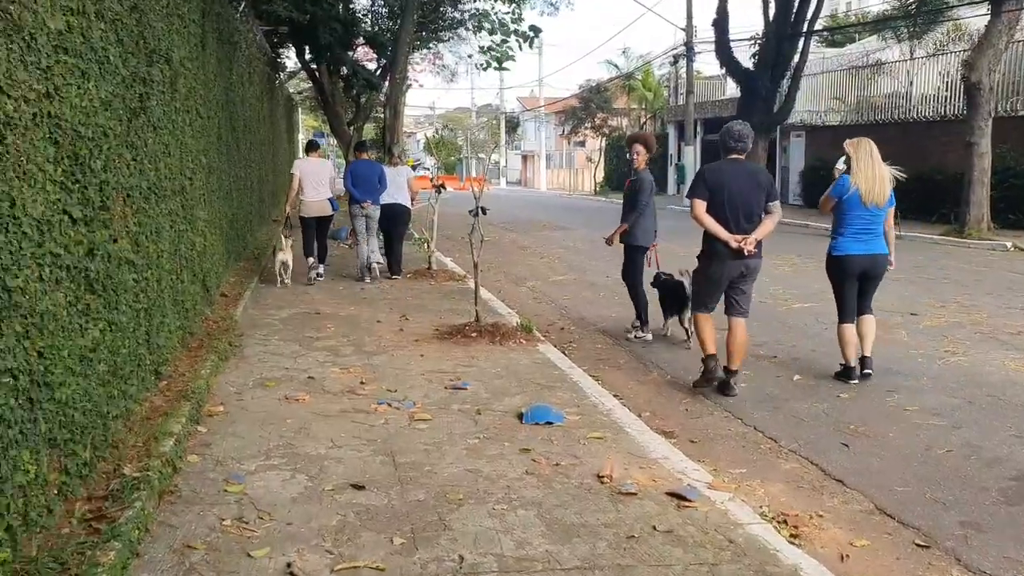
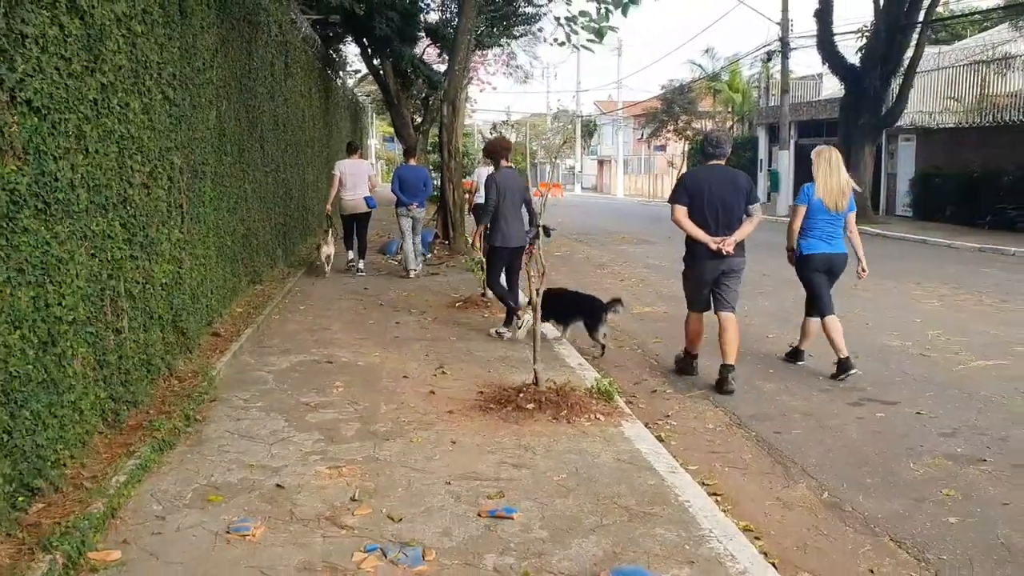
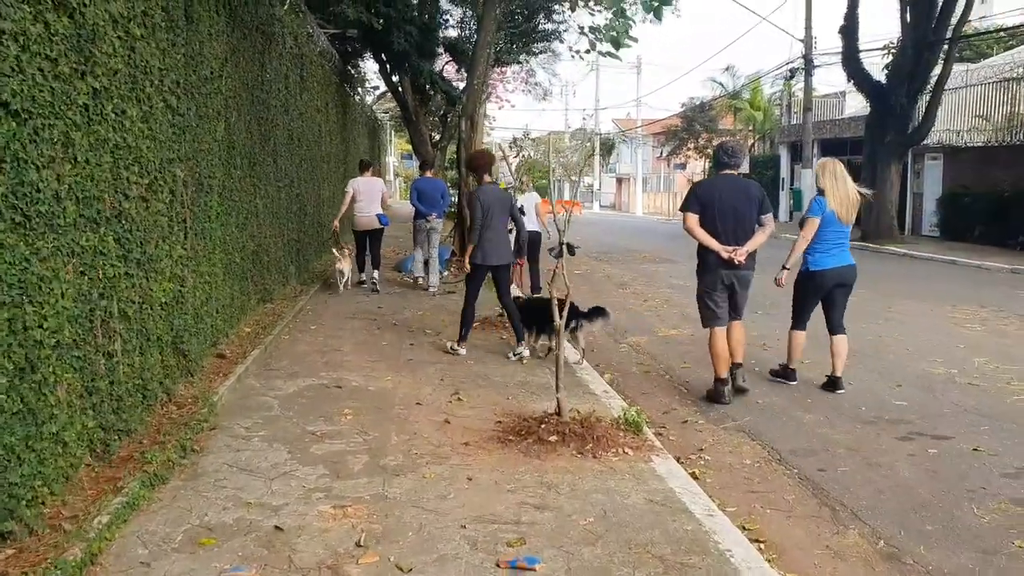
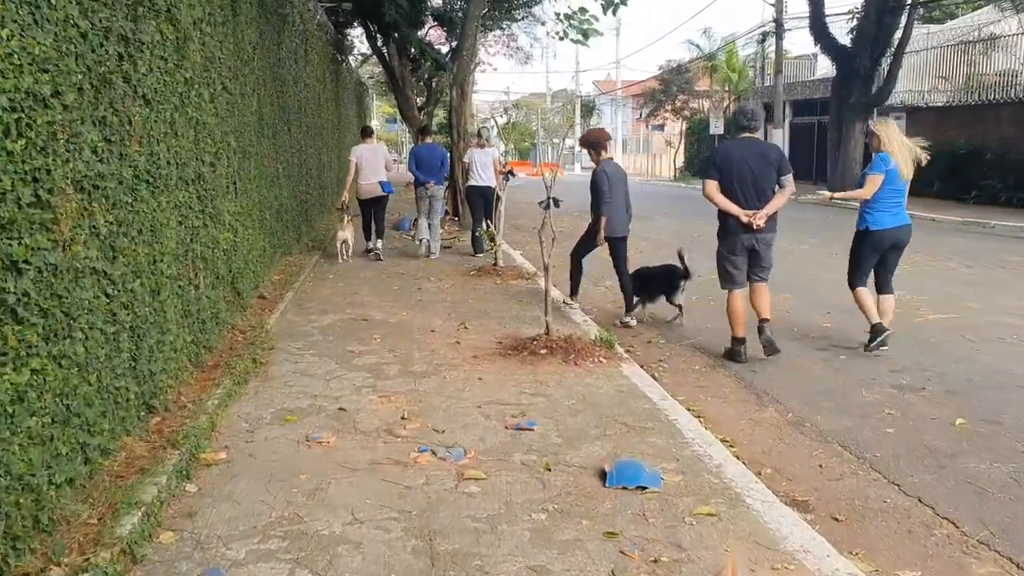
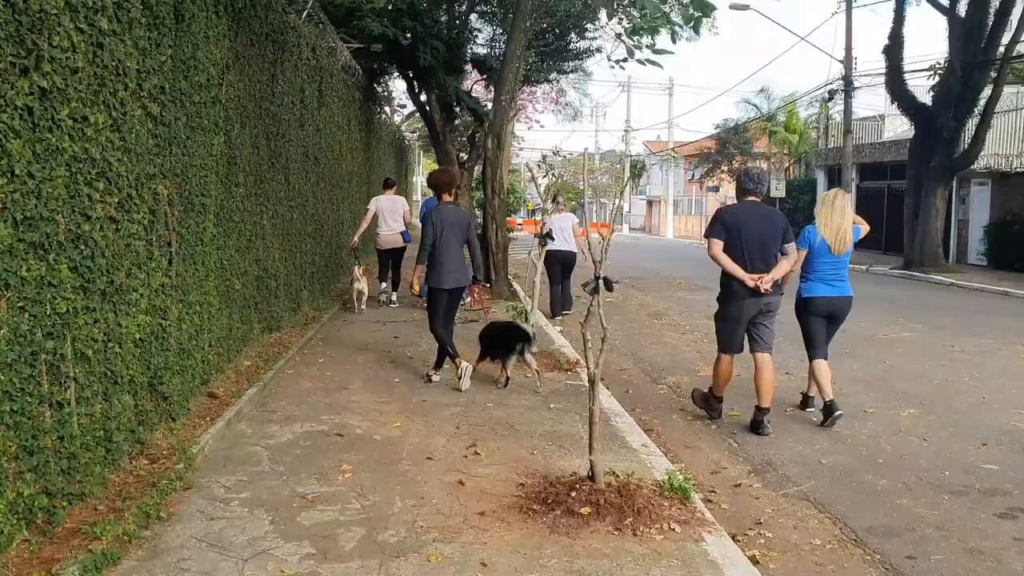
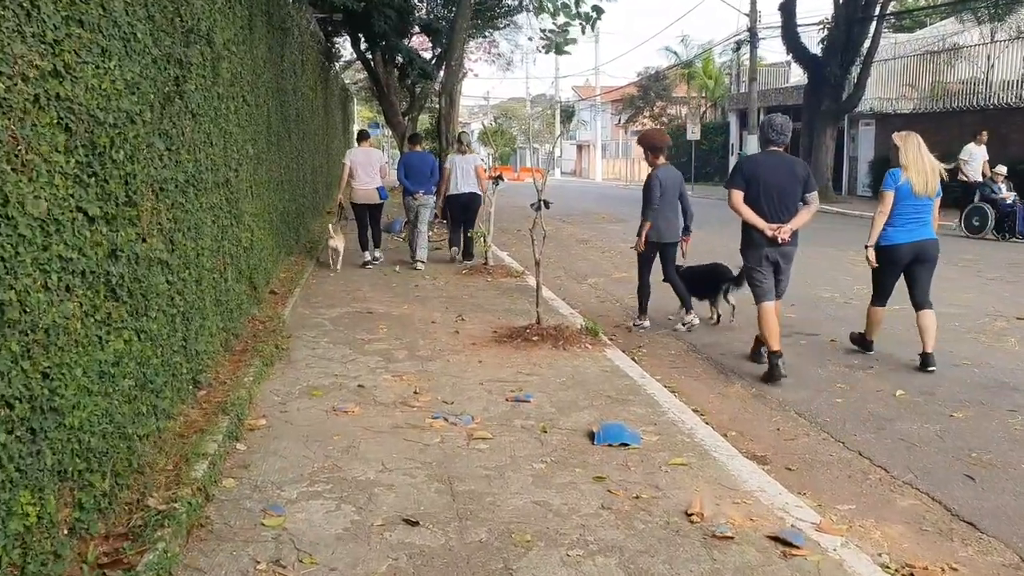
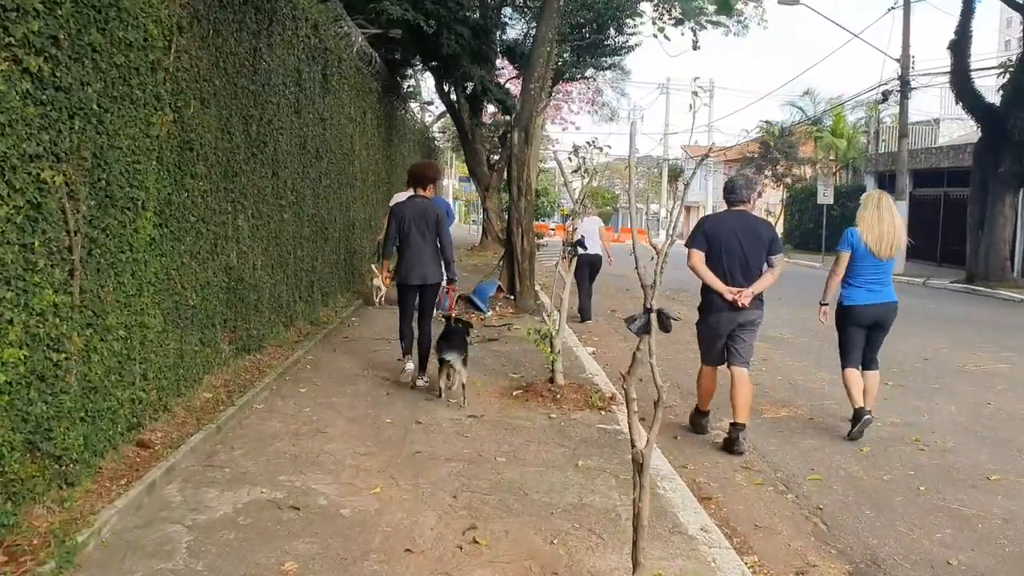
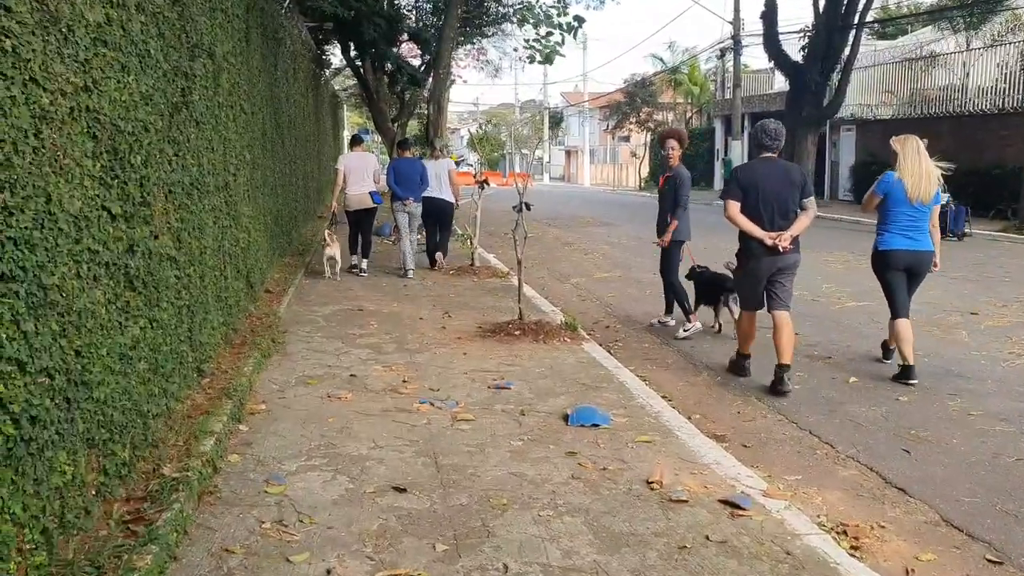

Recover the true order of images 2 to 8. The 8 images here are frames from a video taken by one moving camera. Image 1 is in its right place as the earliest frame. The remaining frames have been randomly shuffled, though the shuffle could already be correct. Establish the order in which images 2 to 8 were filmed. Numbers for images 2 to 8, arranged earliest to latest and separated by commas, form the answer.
8, 6, 4, 2, 3, 5, 7
